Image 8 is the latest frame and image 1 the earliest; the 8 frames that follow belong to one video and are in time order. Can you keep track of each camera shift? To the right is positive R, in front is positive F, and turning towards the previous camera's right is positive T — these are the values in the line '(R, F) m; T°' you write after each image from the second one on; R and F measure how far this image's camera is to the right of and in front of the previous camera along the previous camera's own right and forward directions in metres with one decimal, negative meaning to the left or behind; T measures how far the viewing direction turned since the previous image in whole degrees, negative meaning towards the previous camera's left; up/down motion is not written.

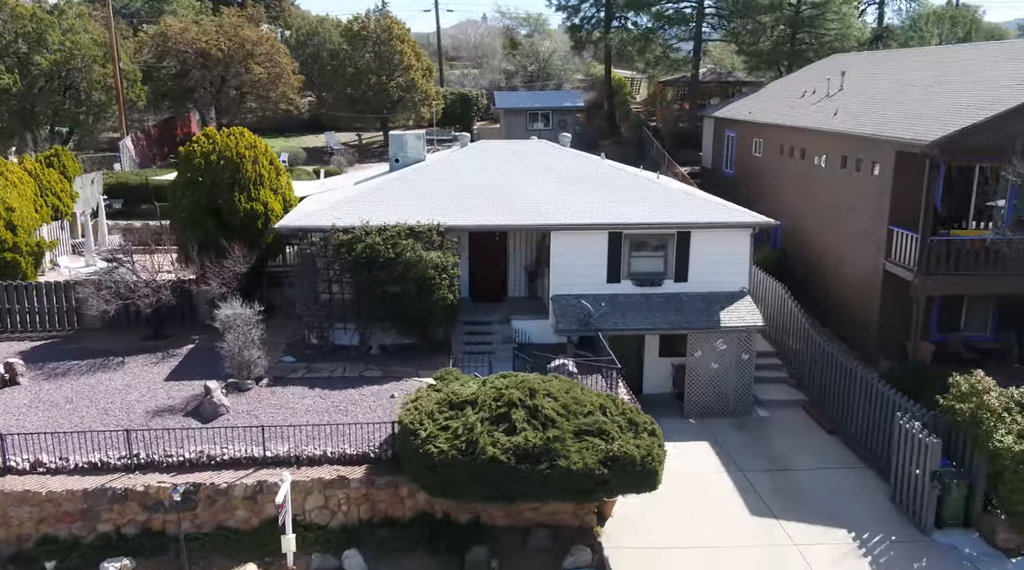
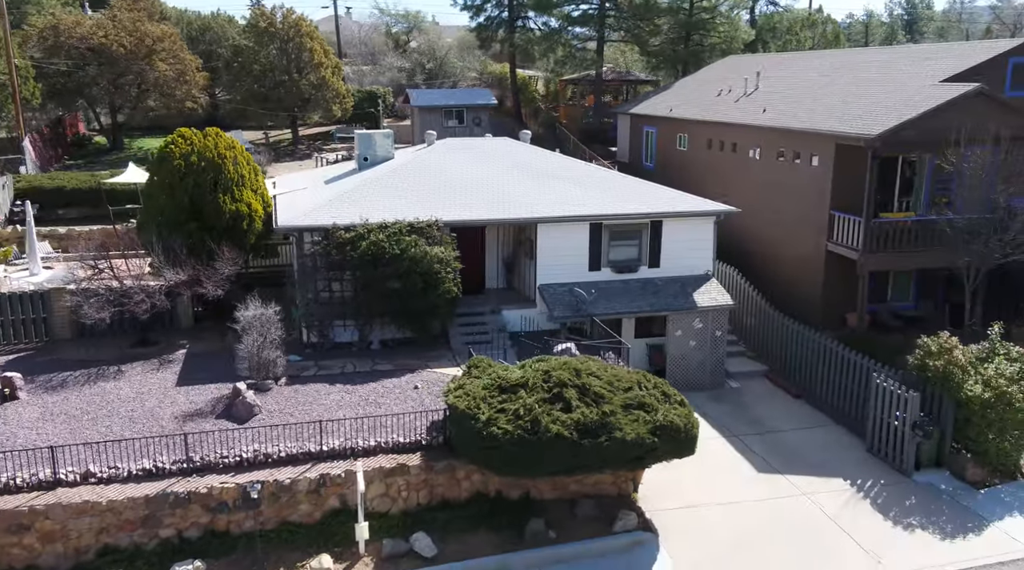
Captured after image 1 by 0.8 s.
(-2.6, -0.5) m; +10°
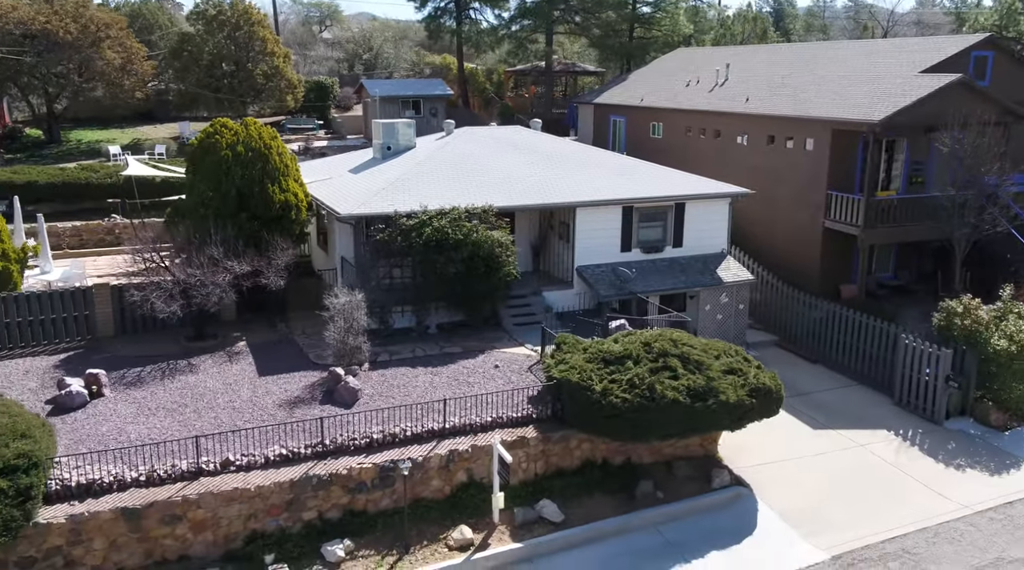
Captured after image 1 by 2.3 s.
(-3.3, -0.4) m; +8°
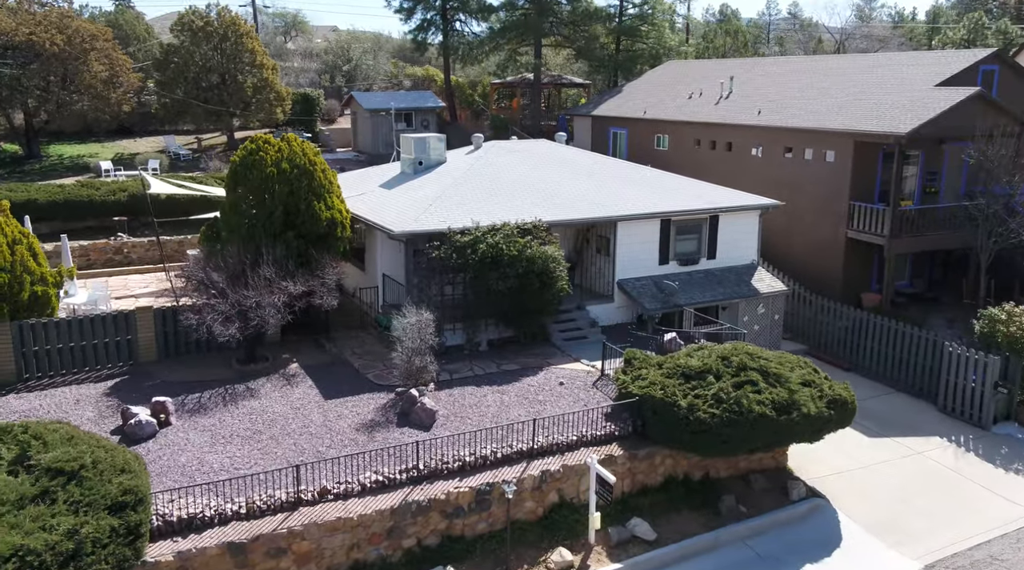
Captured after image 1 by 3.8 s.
(-2.0, +0.2) m; +3°
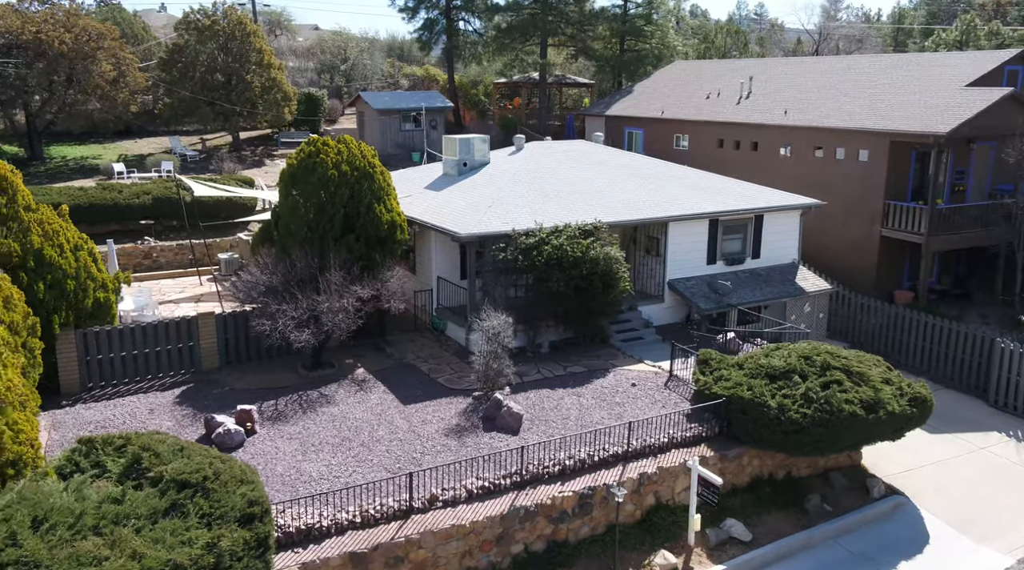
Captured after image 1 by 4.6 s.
(-1.8, +0.1) m; +2°
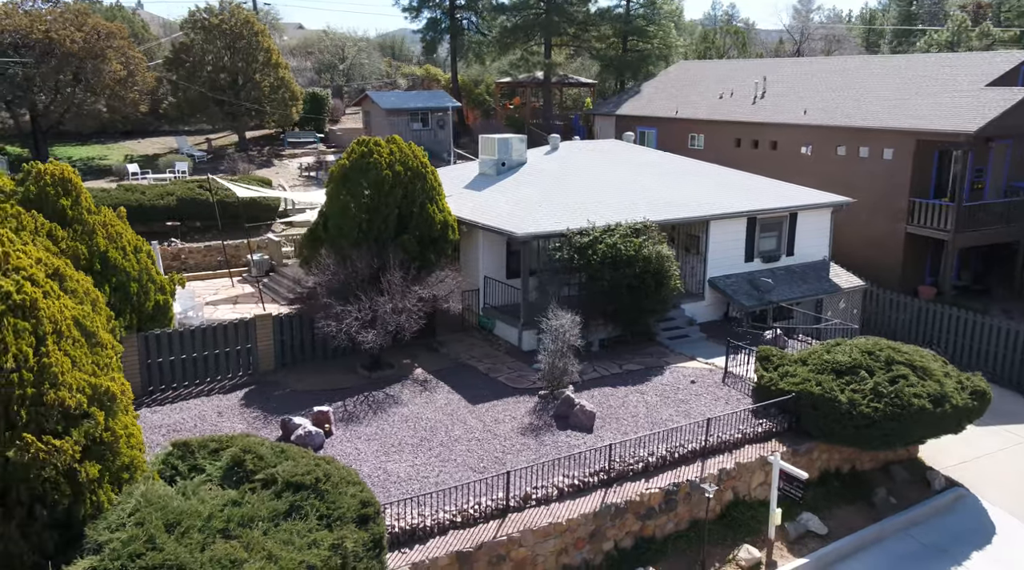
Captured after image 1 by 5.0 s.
(-1.5, 0.0) m; +2°
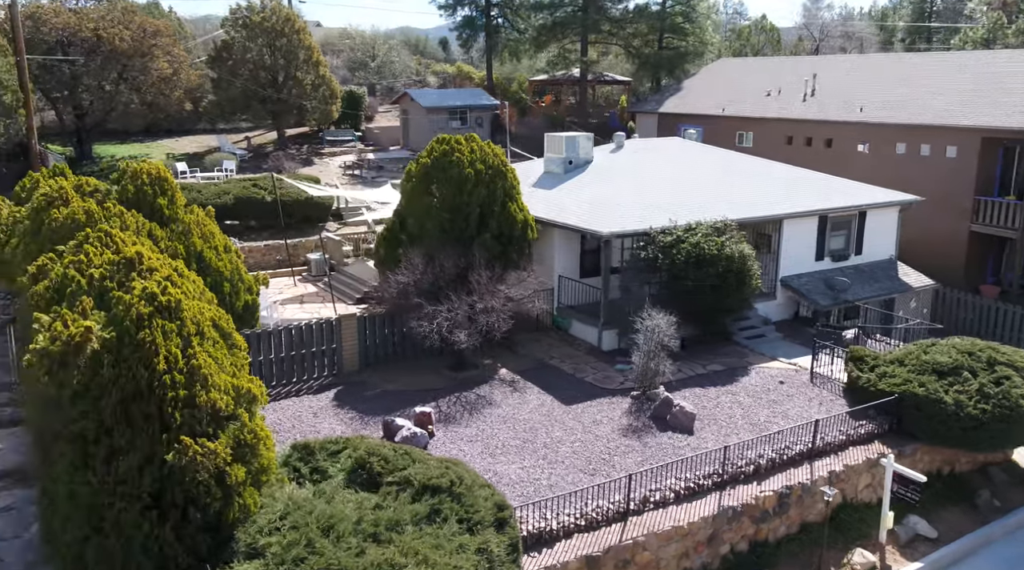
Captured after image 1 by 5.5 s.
(-1.4, +0.1) m; 0°
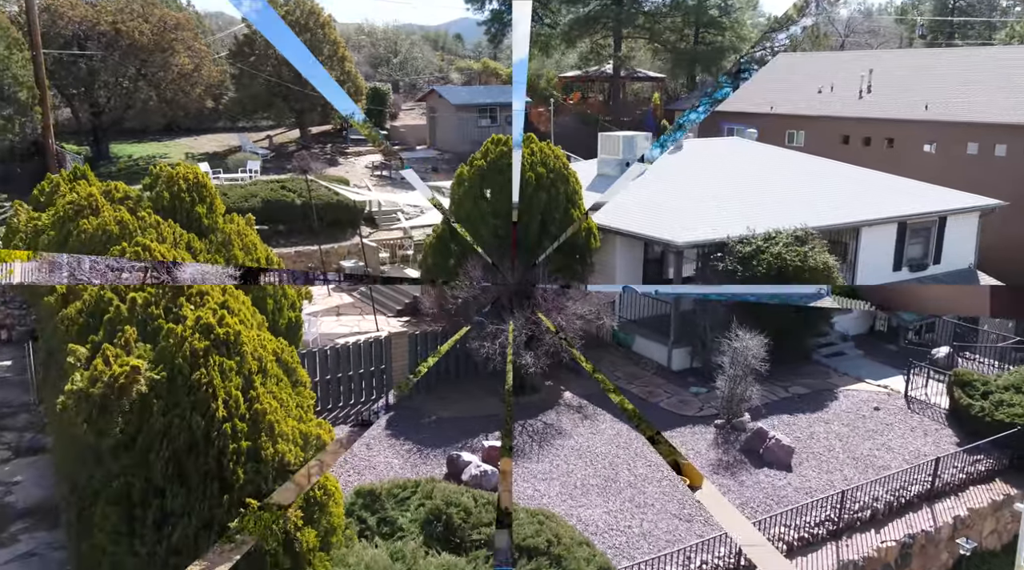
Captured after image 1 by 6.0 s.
(-0.9, +1.3) m; -1°
